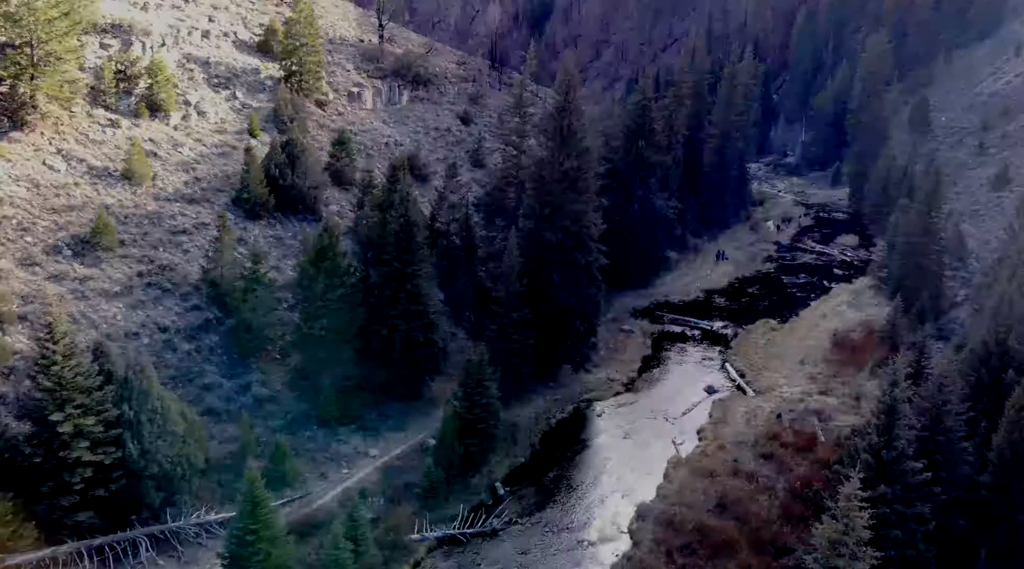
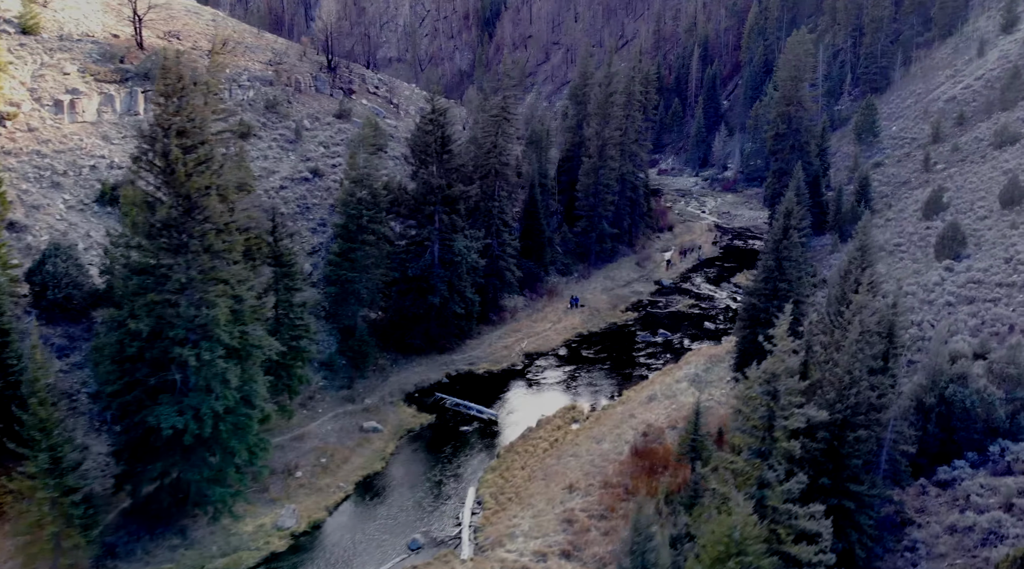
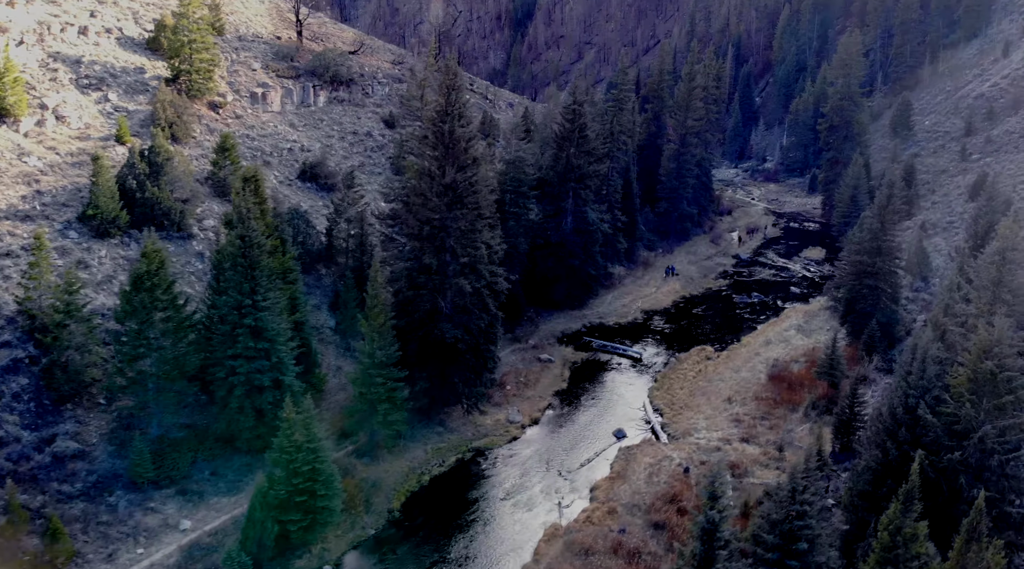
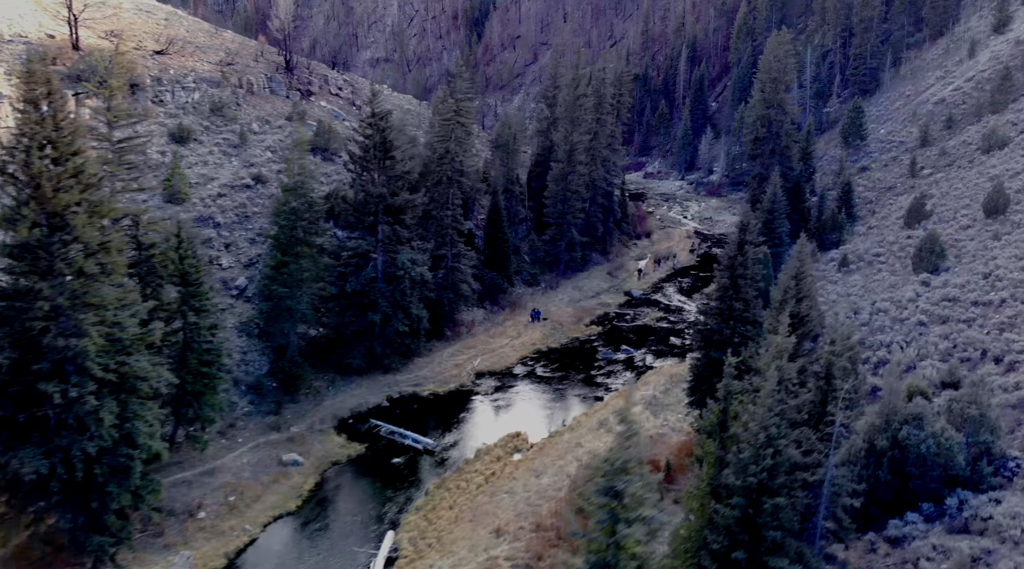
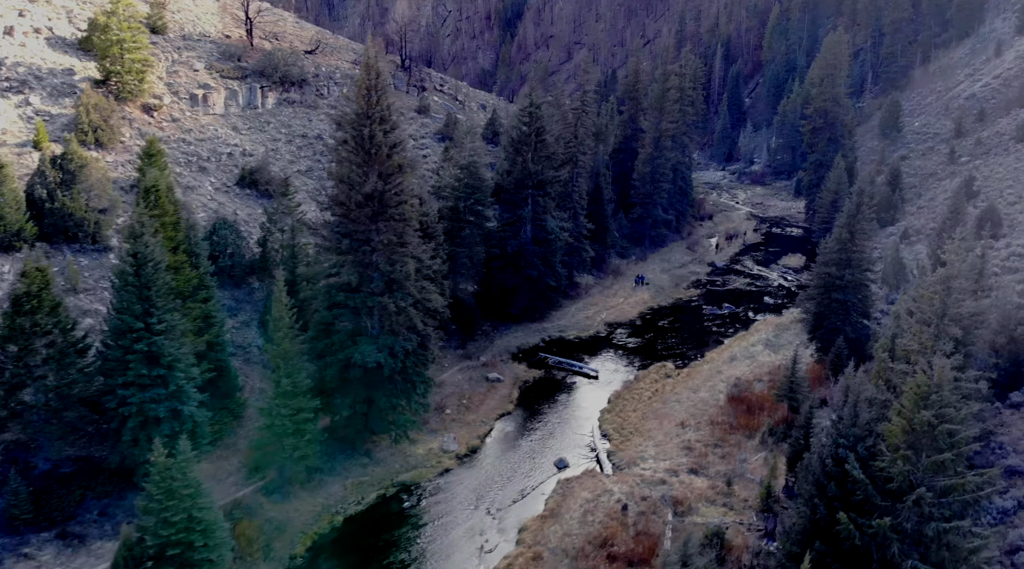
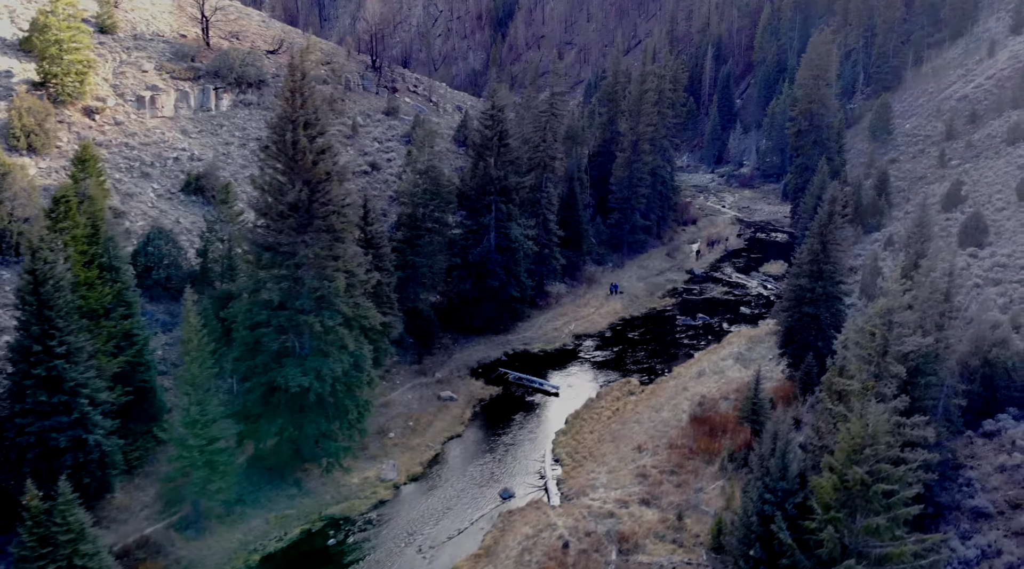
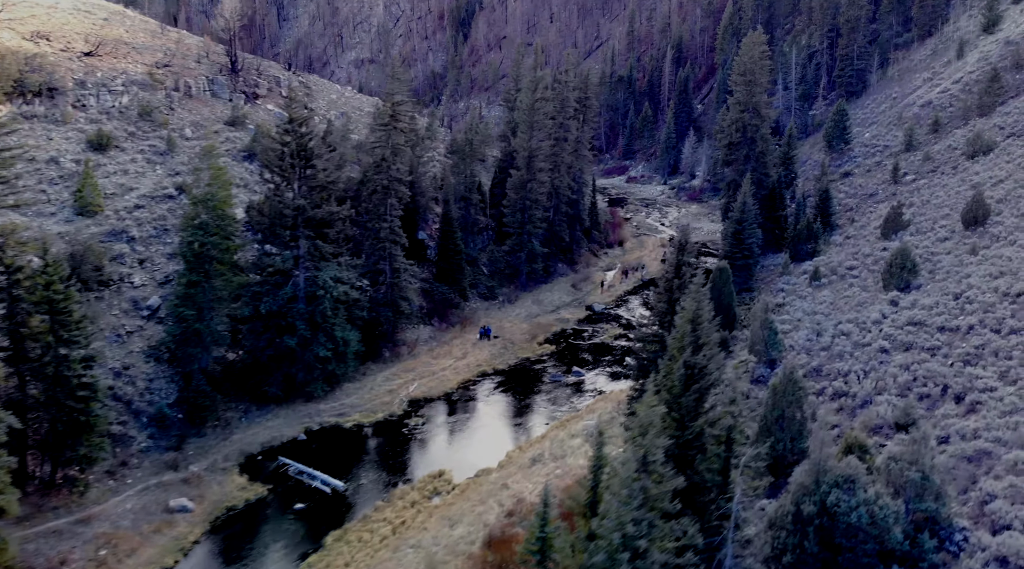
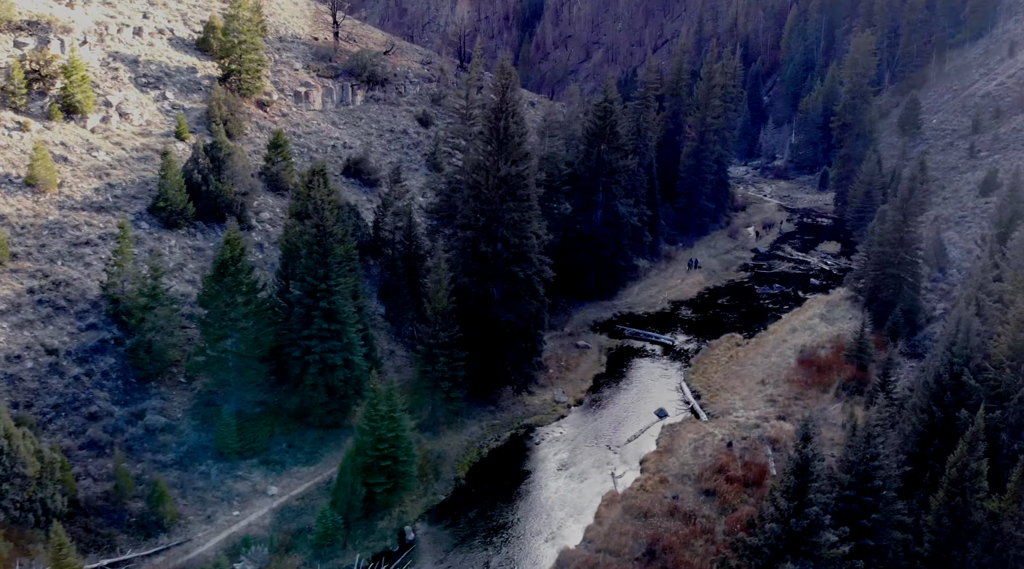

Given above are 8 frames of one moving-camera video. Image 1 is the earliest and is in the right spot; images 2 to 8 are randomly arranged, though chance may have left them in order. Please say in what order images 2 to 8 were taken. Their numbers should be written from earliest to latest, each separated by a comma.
8, 3, 5, 6, 2, 4, 7
